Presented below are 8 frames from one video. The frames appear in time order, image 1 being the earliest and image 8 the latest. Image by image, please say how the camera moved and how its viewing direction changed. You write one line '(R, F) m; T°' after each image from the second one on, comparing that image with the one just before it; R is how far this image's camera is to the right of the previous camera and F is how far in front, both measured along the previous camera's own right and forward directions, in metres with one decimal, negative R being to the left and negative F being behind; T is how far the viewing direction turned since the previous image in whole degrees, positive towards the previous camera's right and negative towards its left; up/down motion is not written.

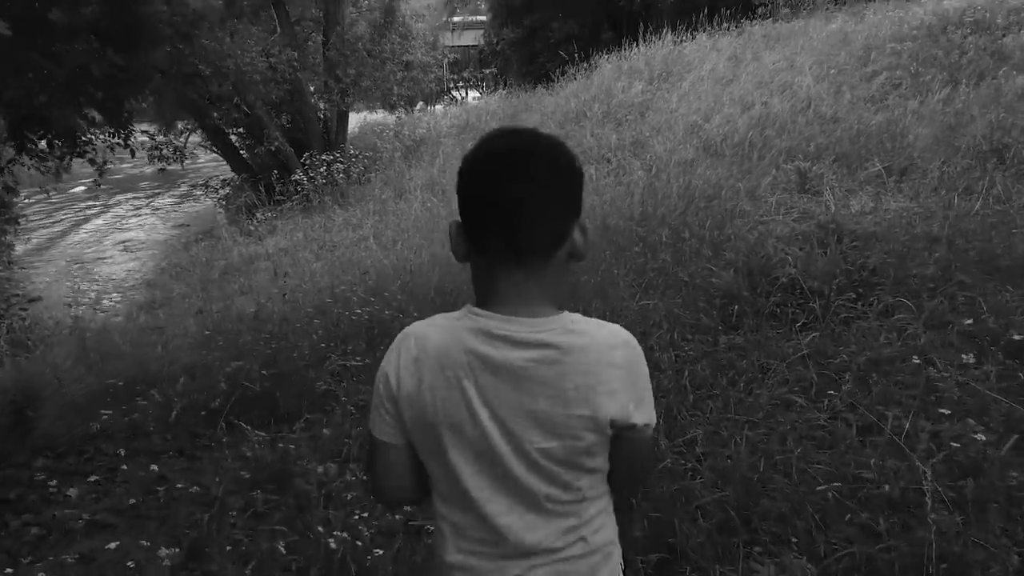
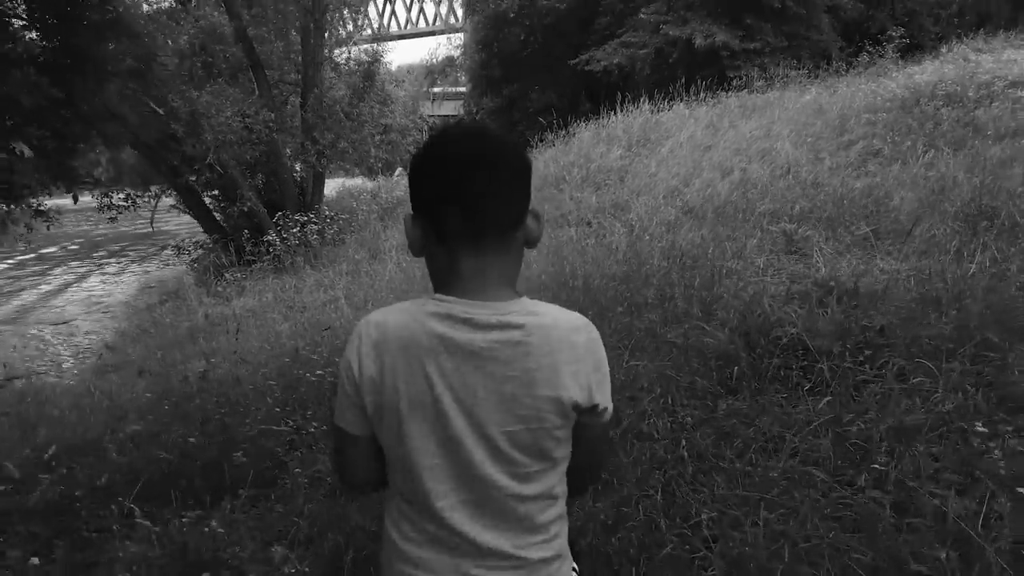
(0.0, +0.3) m; +2°
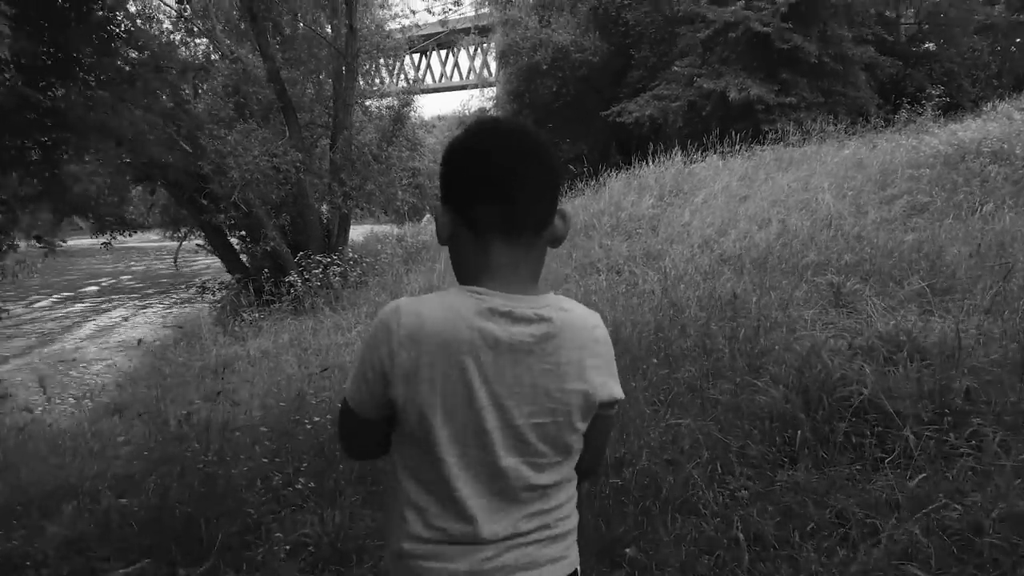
(0.0, +0.3) m; -2°
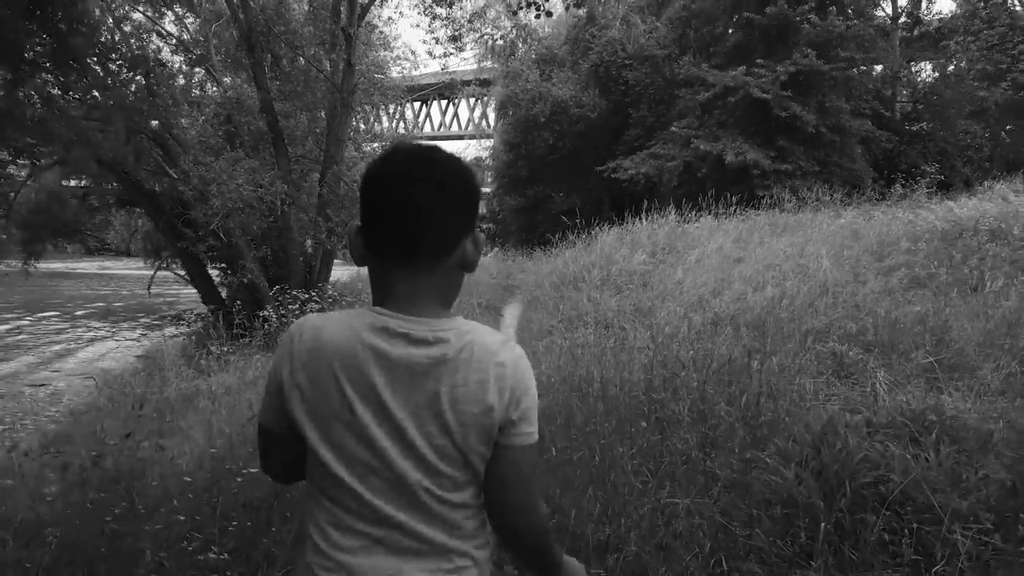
(0.0, +0.4) m; +1°
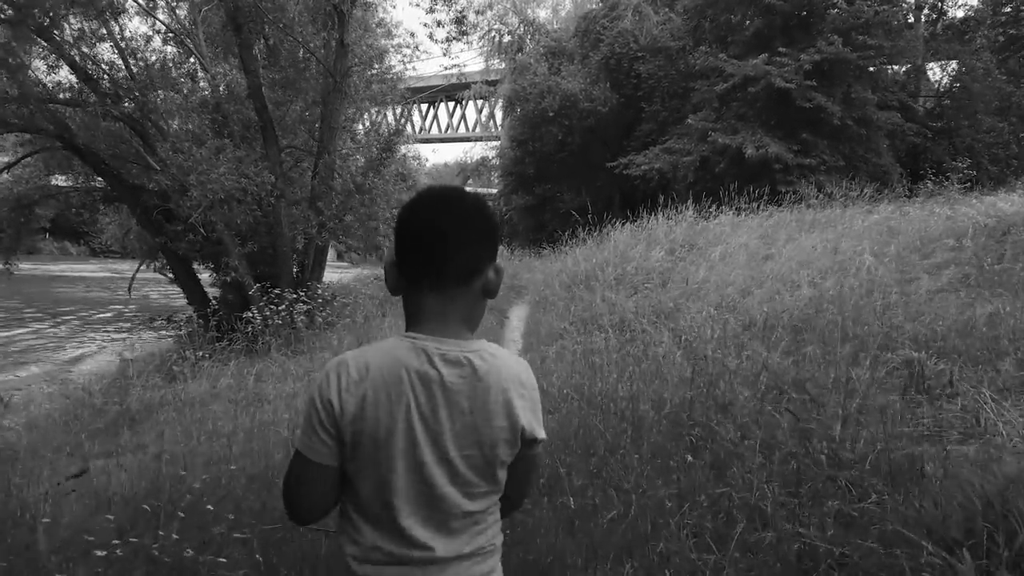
(0.0, +0.9) m; -1°
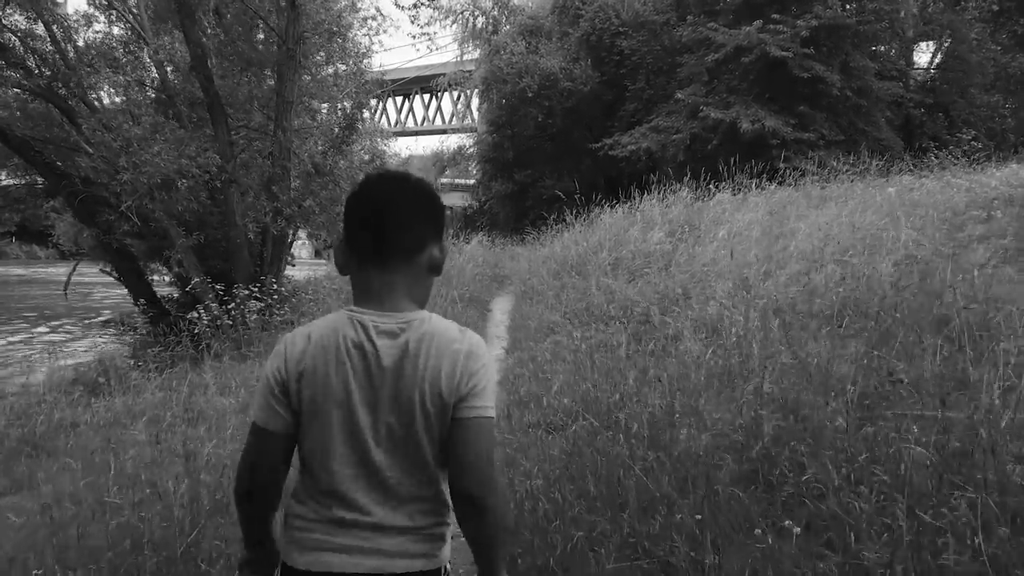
(0.0, +1.1) m; +1°
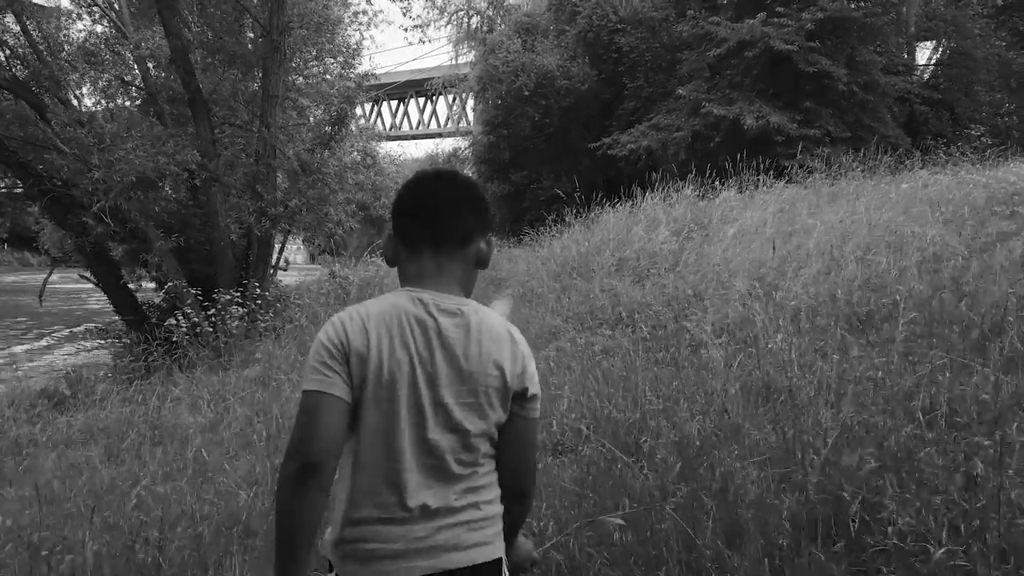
(0.0, +0.5) m; 0°
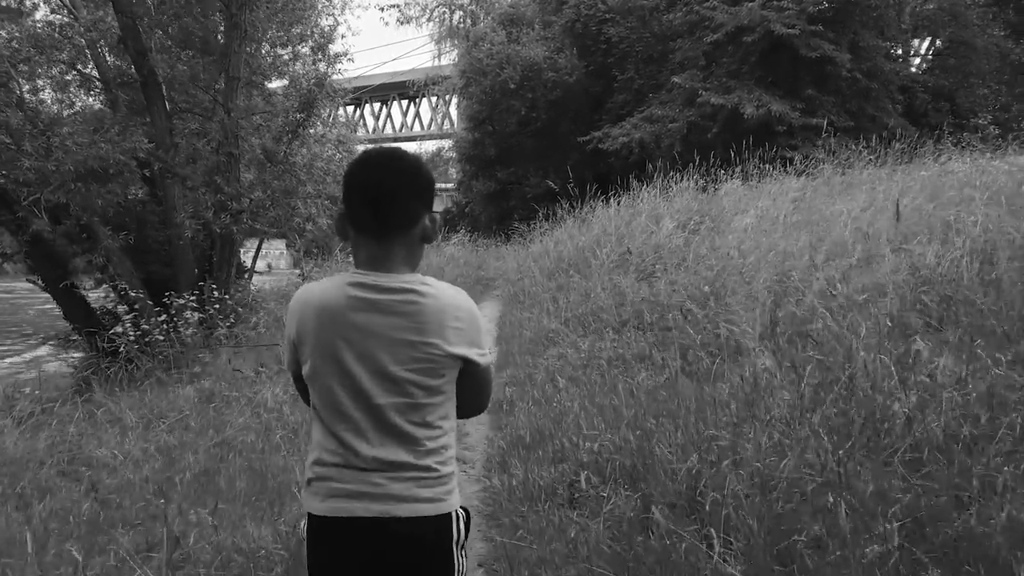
(0.0, +0.8) m; +1°
